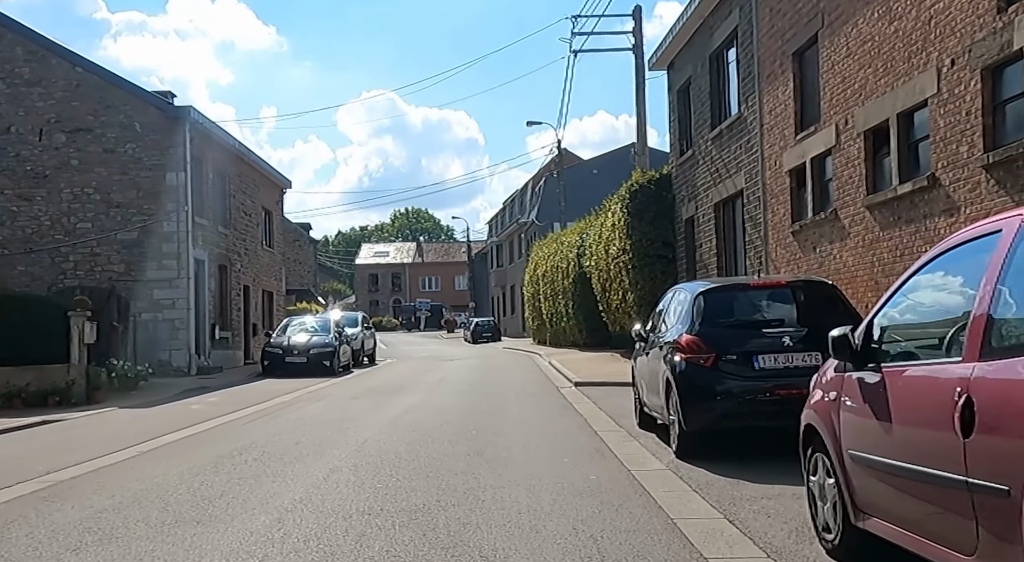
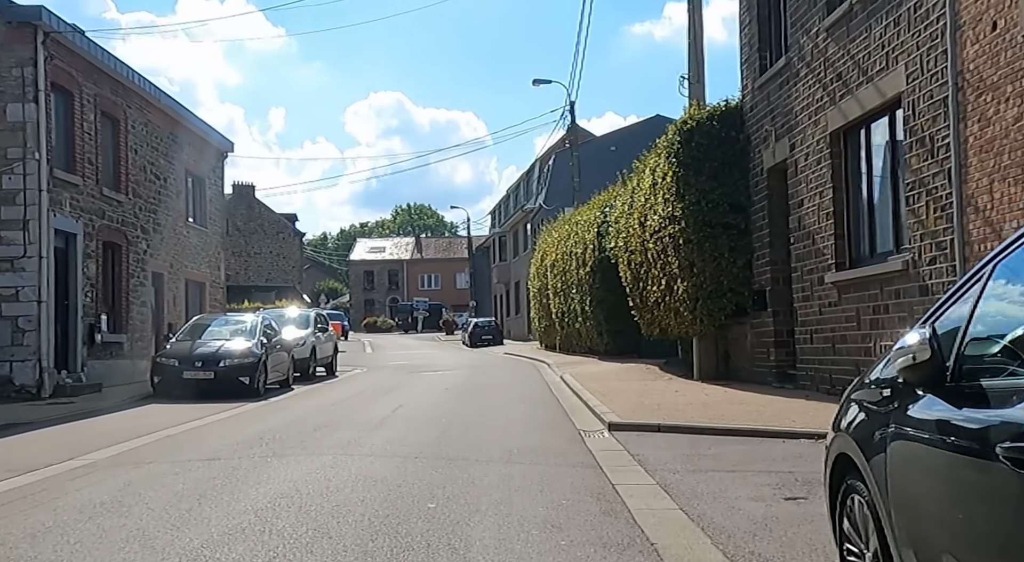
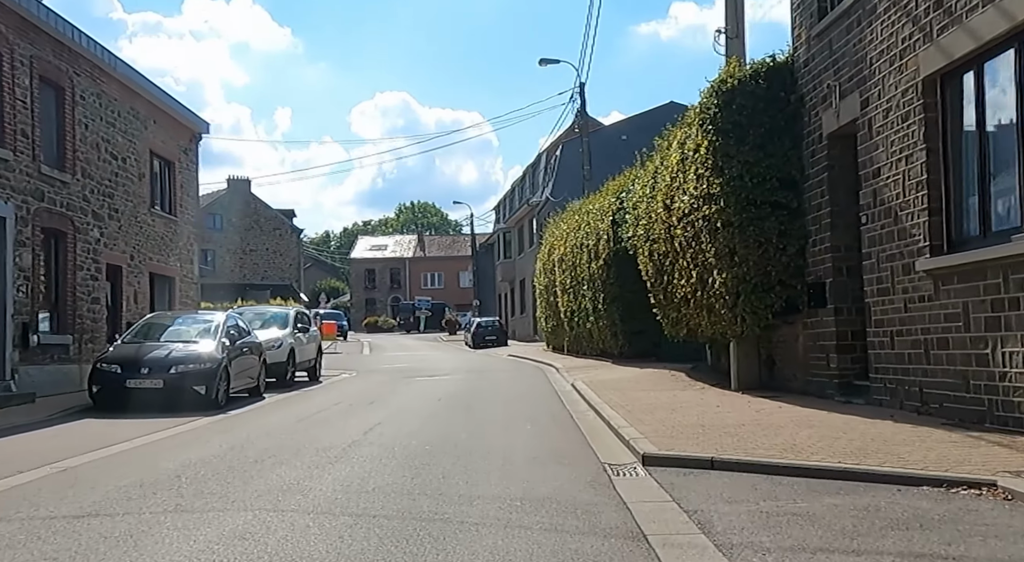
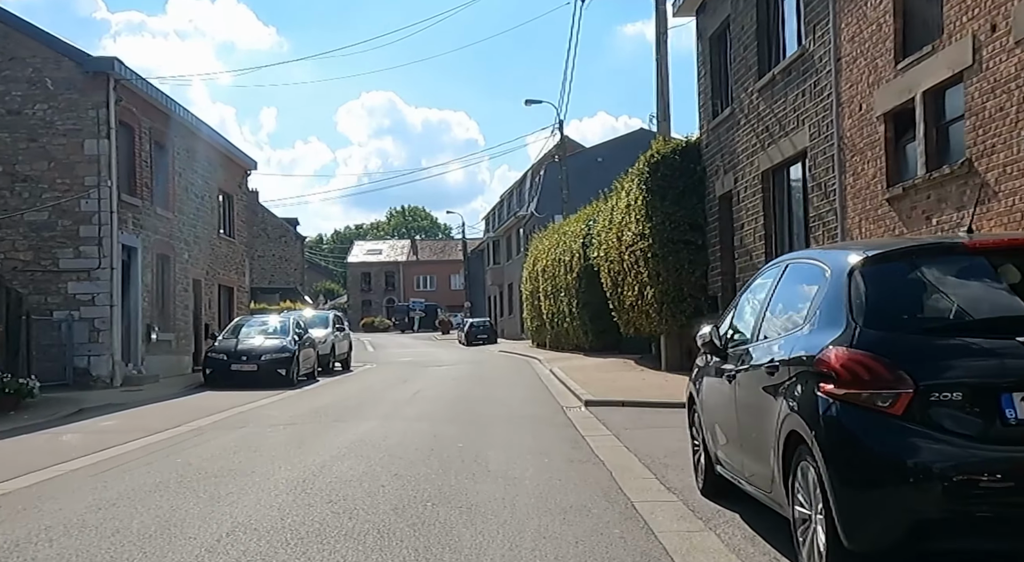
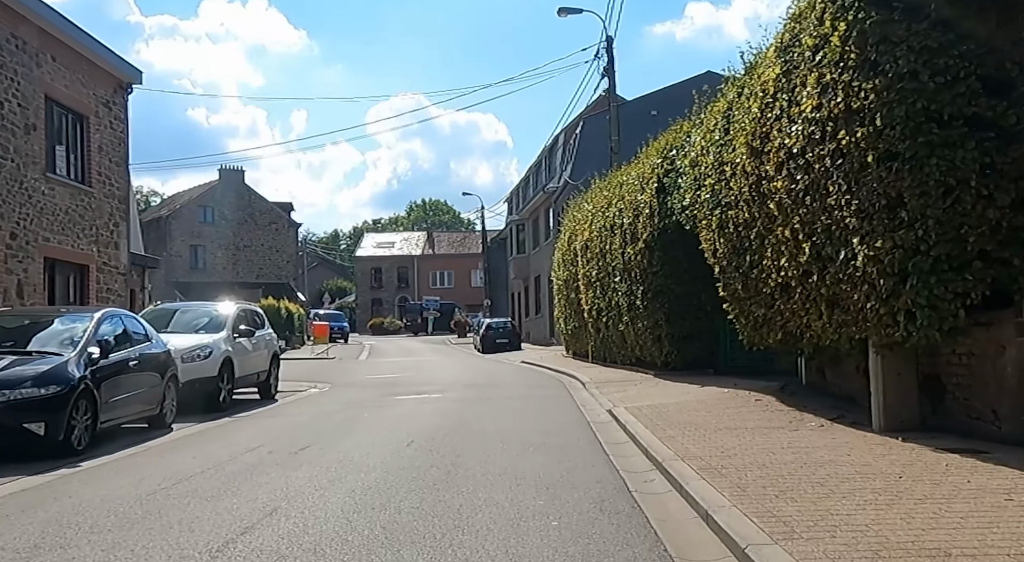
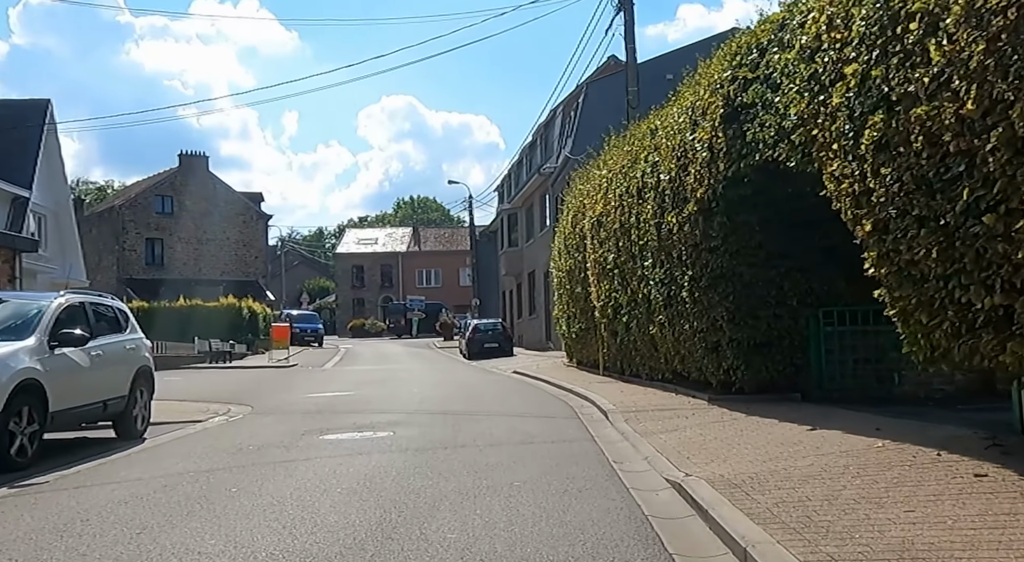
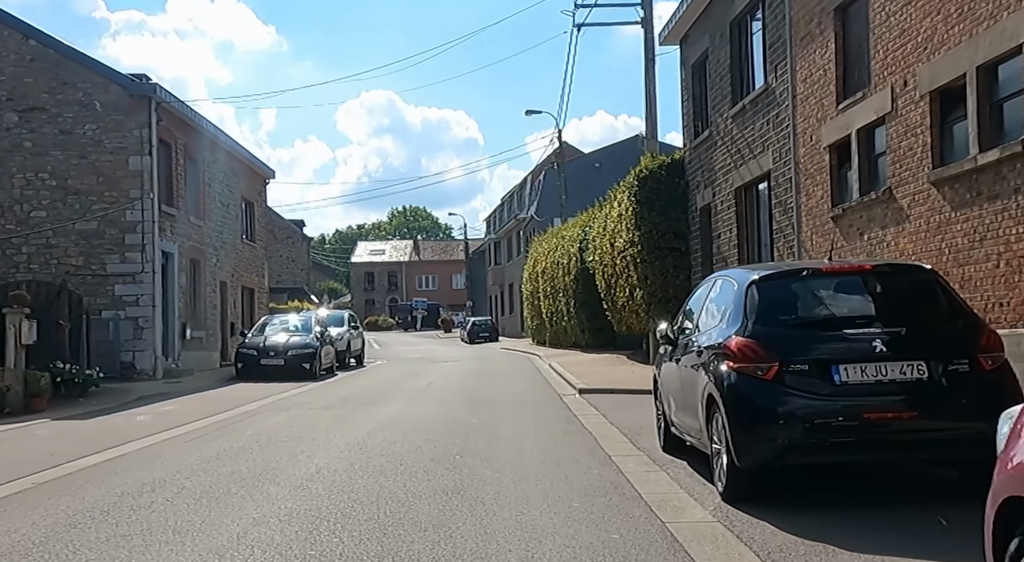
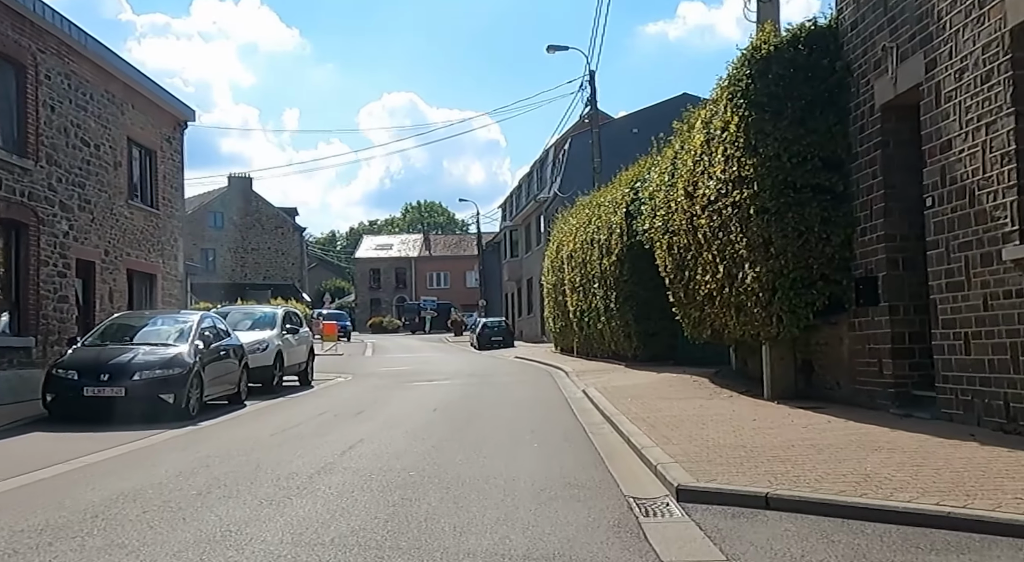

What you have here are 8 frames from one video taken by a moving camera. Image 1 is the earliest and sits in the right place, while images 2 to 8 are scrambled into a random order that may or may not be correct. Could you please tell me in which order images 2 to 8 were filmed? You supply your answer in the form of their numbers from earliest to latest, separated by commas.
7, 4, 2, 3, 8, 5, 6
